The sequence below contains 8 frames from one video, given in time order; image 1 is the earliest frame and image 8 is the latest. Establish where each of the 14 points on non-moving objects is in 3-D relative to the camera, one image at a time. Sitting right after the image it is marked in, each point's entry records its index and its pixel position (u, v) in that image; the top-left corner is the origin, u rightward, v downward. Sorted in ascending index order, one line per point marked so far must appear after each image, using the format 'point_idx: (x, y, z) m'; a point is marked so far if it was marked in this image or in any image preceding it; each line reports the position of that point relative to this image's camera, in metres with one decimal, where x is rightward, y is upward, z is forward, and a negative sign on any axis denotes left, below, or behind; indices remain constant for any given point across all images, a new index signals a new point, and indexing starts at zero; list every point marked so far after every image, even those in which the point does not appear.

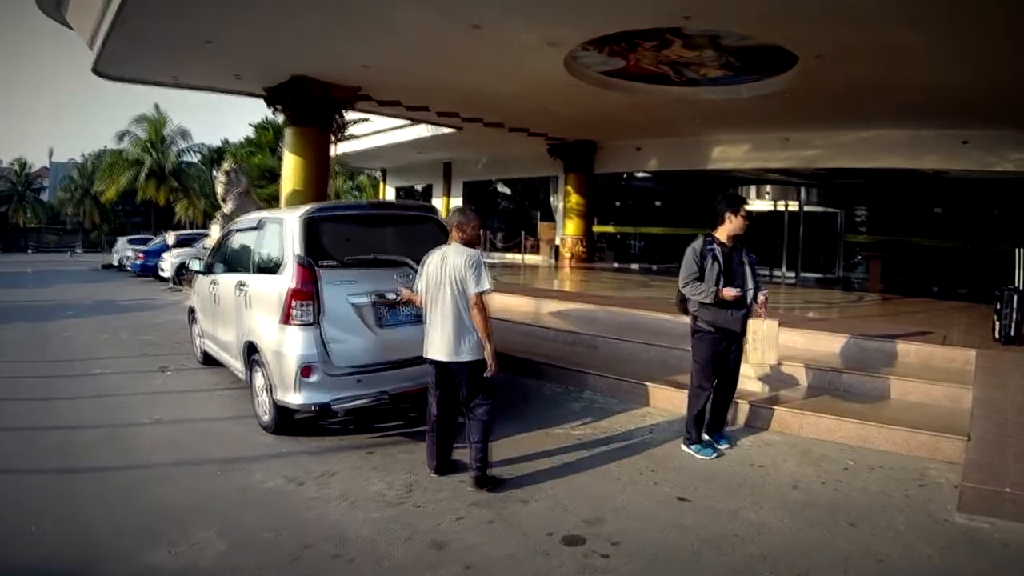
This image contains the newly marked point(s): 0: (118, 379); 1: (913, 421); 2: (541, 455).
0: (-5.3, -1.2, +10.0) m
1: (+2.8, -0.9, +5.0) m
2: (+0.2, -1.2, +5.2) m
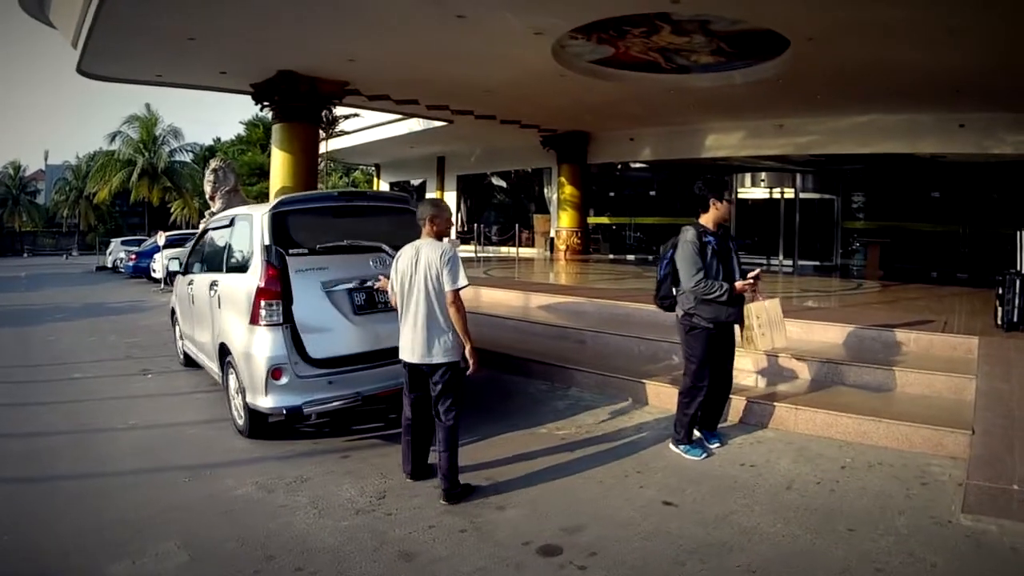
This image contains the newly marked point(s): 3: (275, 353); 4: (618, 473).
0: (-5.5, -1.3, +9.7) m
1: (+2.6, -0.8, +4.7) m
2: (0.0, -1.1, +4.9) m
3: (-1.8, -0.5, +5.5) m
4: (+0.6, -1.1, +4.5) m
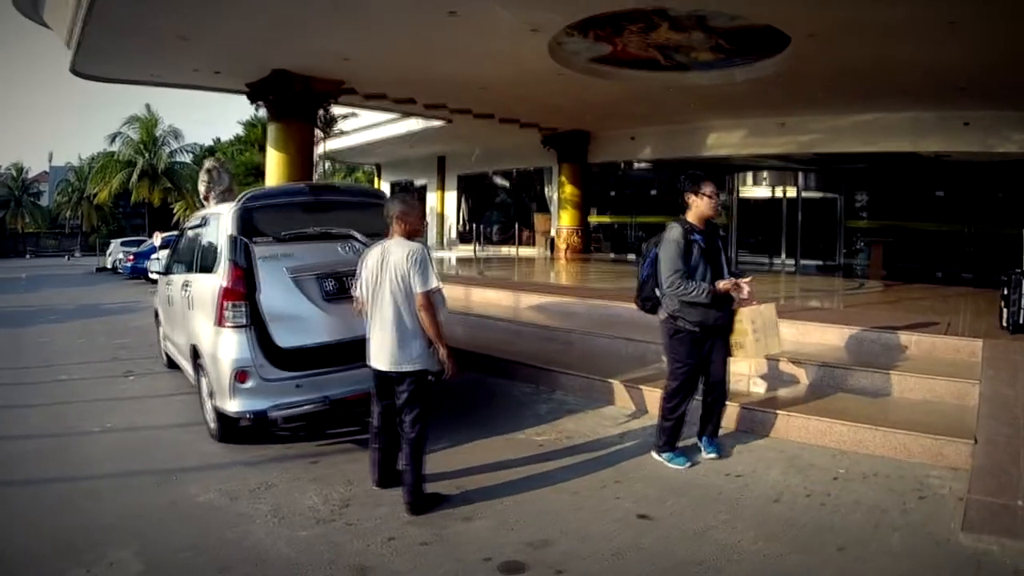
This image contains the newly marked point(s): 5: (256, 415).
0: (-5.6, -1.3, +9.5) m
1: (+2.5, -0.8, +4.5) m
2: (-0.1, -1.1, +4.7) m
3: (-2.0, -0.5, +5.2) m
4: (+0.5, -1.1, +4.2) m
5: (-1.8, -0.9, +5.2) m
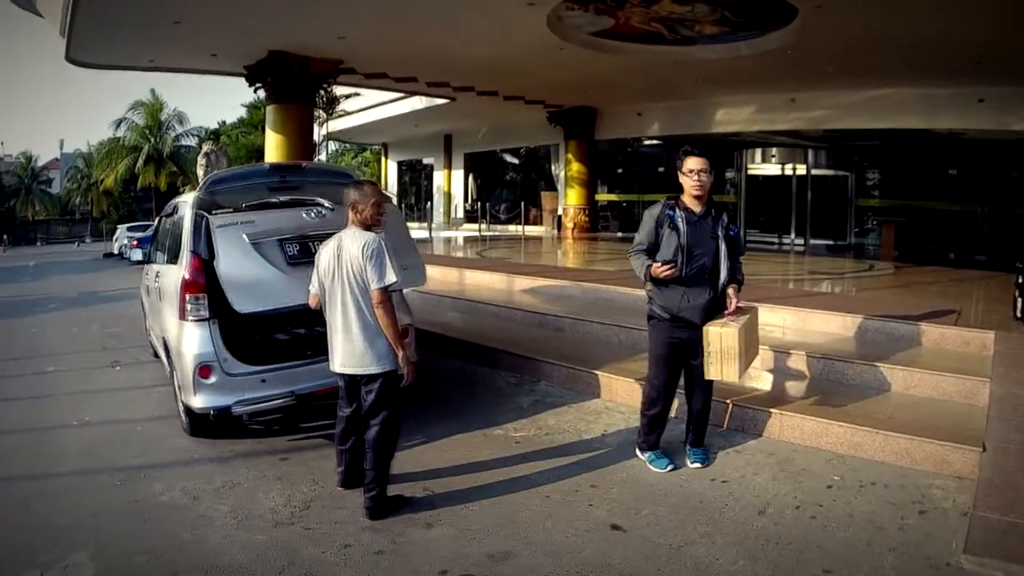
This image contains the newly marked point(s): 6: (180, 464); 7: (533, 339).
0: (-5.7, -1.1, +9.3) m
1: (+2.3, -0.8, +4.1) m
2: (-0.3, -1.1, +4.4) m
3: (-2.1, -0.4, +4.9) m
4: (+0.3, -1.1, +3.9) m
5: (-2.0, -0.8, +5.0) m
6: (-2.5, -1.3, +5.5) m
7: (+0.2, -0.5, +7.4) m
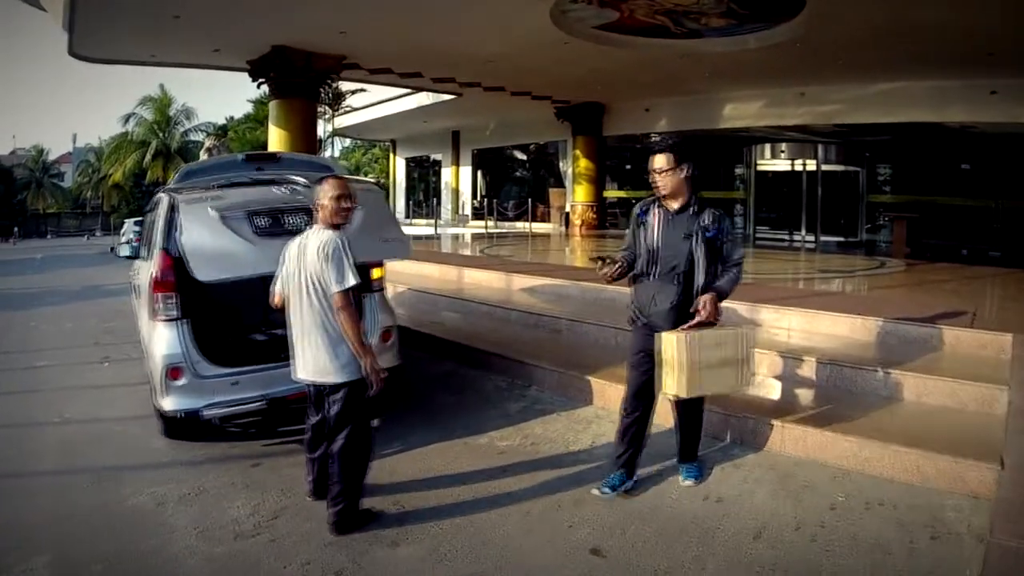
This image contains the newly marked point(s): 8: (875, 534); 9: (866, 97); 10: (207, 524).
0: (-5.7, -1.1, +9.1) m
1: (+2.2, -0.8, +3.8) m
2: (-0.4, -1.1, +4.1) m
3: (-2.2, -0.4, +4.7) m
4: (+0.2, -1.1, +3.7) m
5: (-2.1, -0.8, +4.7) m
6: (-2.6, -1.3, +5.3) m
7: (+0.2, -0.5, +7.1) m
8: (+1.6, -1.1, +3.1) m
9: (+7.9, +4.3, +16.2) m
10: (-1.8, -1.4, +4.2) m
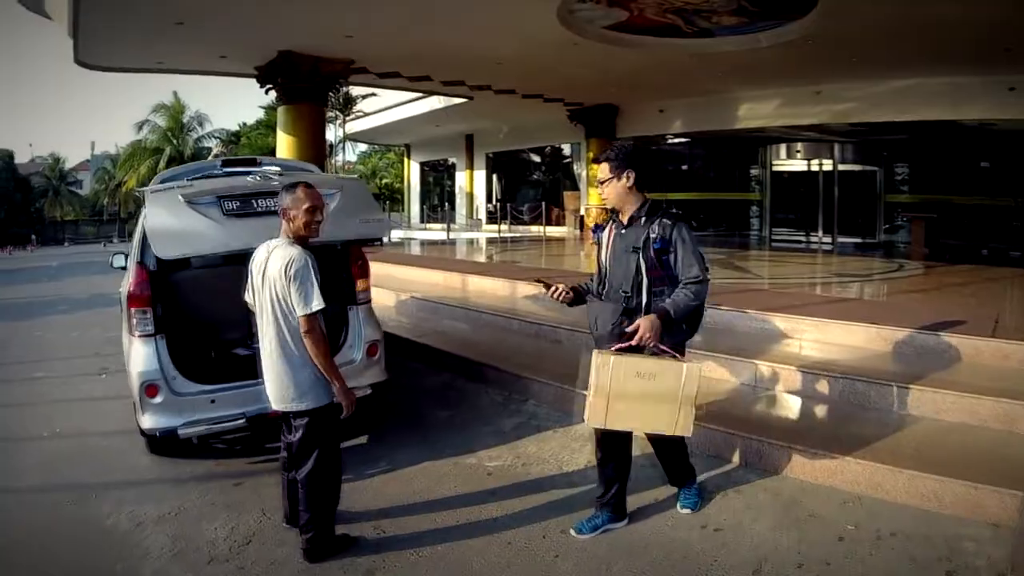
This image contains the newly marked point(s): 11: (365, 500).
0: (-5.7, -1.2, +9.0) m
1: (+2.1, -0.8, +3.6) m
2: (-0.4, -1.2, +3.9) m
3: (-2.3, -0.5, +4.5) m
4: (+0.1, -1.2, +3.4) m
5: (-2.1, -0.9, +4.6) m
6: (-2.7, -1.4, +5.1) m
7: (+0.1, -0.6, +6.9) m
8: (+1.5, -1.1, +2.9) m
9: (+8.1, +4.2, +15.8) m
10: (-1.8, -1.5, +4.0) m
11: (-0.8, -1.2, +4.0) m
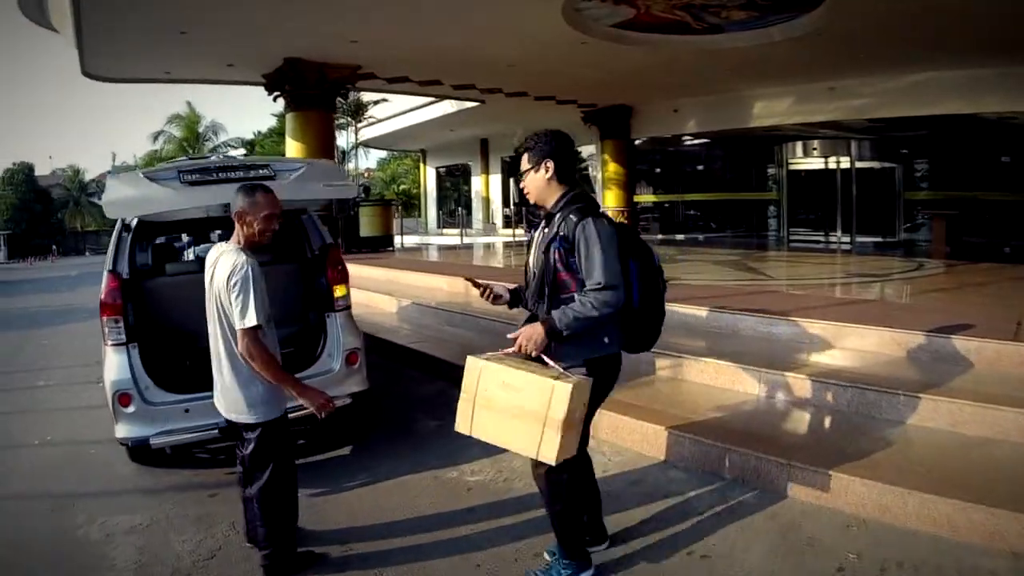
0: (-5.7, -1.3, +8.9) m
1: (+2.0, -0.8, +3.2) m
2: (-0.6, -1.2, +3.6) m
3: (-2.4, -0.6, +4.3) m
4: (0.0, -1.2, +3.1) m
5: (-2.2, -1.0, +4.4) m
6: (-2.7, -1.5, +4.9) m
7: (+0.1, -0.6, +6.6) m
8: (+1.3, -1.1, +2.6) m
9: (+8.2, +4.2, +15.3) m
10: (-1.9, -1.5, +3.8) m
11: (-0.9, -1.2, +3.8) m
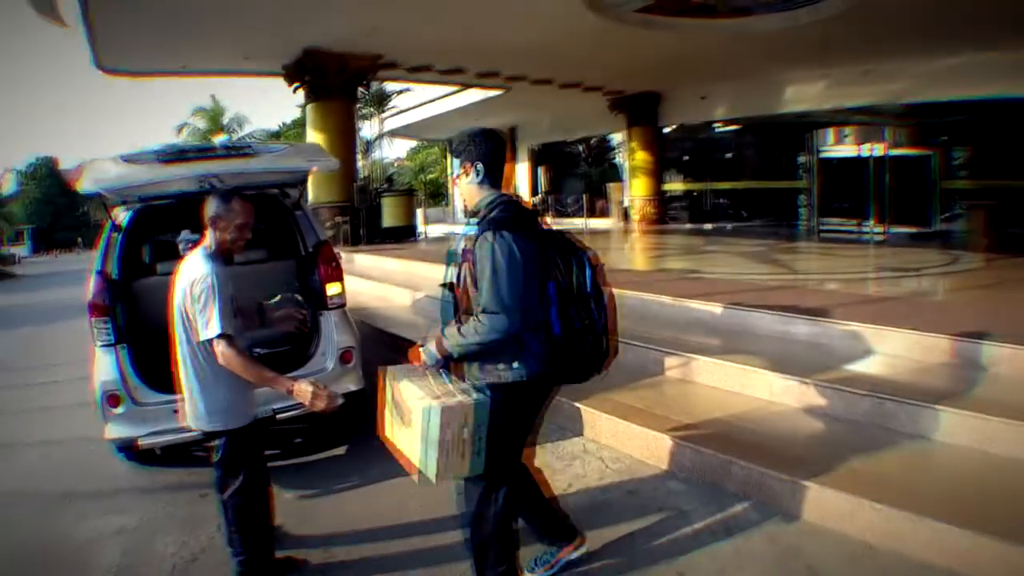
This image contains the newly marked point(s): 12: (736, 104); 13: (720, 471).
0: (-5.5, -1.2, +8.9) m
1: (+1.9, -0.9, +3.0) m
2: (-0.6, -1.2, +3.5) m
3: (-2.4, -0.5, +4.2) m
4: (-0.1, -1.2, +3.0) m
5: (-2.3, -1.0, +4.3) m
6: (-2.7, -1.5, +4.9) m
7: (+0.2, -0.6, +6.4) m
8: (+1.2, -1.2, +2.3) m
9: (+8.6, +4.4, +14.7) m
10: (-2.0, -1.5, +3.7) m
11: (-1.0, -1.2, +3.6) m
12: (+5.6, +4.8, +19.1) m
13: (+1.0, -0.9, +3.6) m
